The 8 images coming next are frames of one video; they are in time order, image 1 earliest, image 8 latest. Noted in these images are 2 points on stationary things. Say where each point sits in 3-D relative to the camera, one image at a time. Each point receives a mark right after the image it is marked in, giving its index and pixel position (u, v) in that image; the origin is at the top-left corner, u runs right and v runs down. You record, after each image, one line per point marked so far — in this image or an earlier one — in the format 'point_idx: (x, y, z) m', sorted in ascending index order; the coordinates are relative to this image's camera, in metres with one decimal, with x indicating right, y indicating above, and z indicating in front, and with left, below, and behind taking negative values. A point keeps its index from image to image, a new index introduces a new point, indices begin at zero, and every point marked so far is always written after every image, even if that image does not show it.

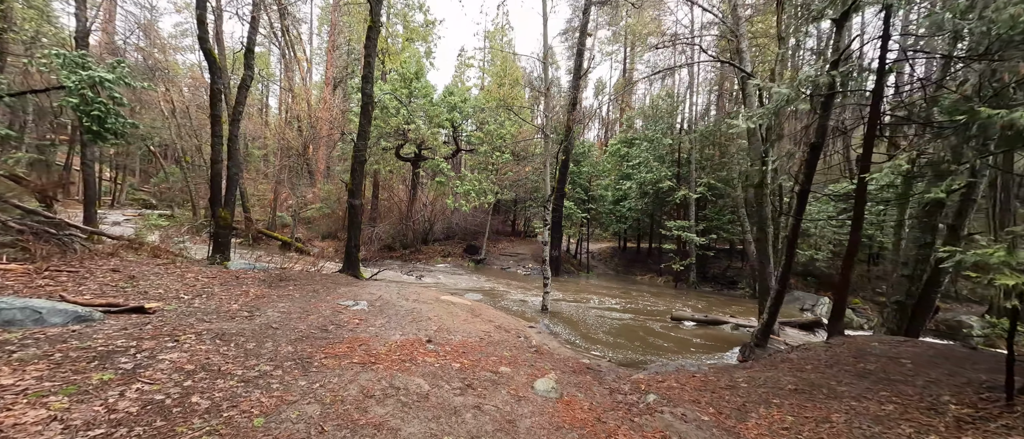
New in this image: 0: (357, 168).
0: (-4.1, +1.4, +9.7) m
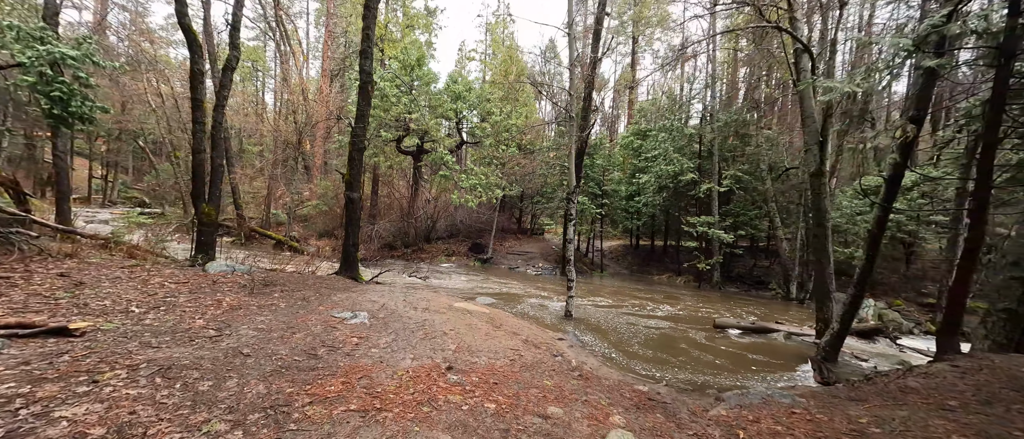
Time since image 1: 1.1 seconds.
0: (-3.7, +1.5, +8.6) m
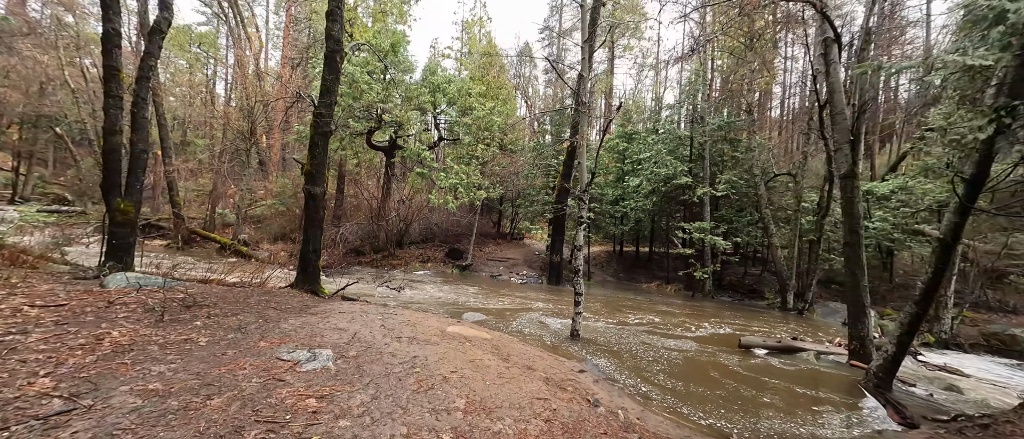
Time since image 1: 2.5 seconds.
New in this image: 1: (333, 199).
0: (-3.7, +1.5, +7.0) m
1: (-8.7, +1.0, +17.8) m
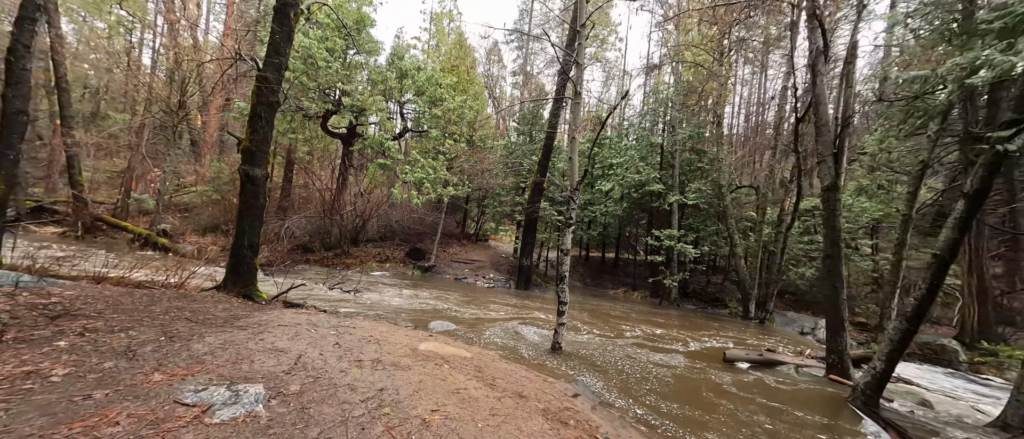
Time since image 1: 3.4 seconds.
0: (-4.0, +1.7, +5.8) m
1: (-10.2, +1.3, +16.0) m
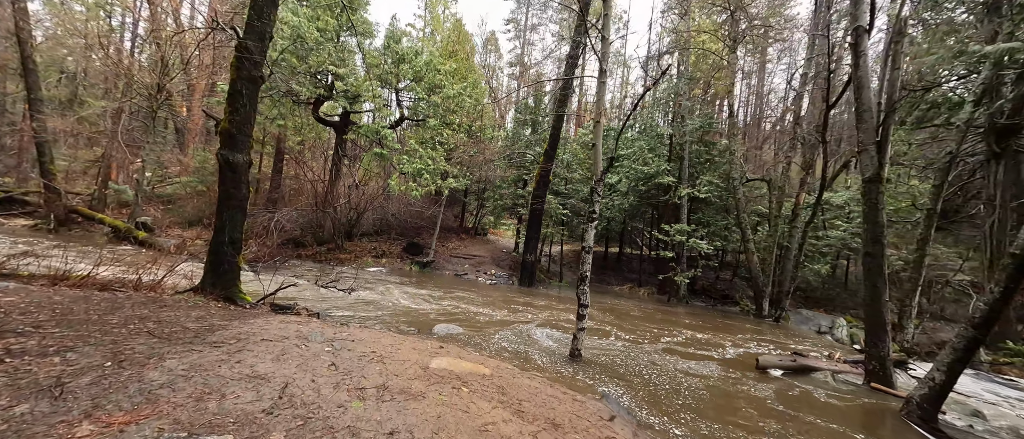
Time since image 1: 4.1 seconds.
0: (-3.8, +1.8, +5.1) m
1: (-10.1, +1.6, +15.1) m
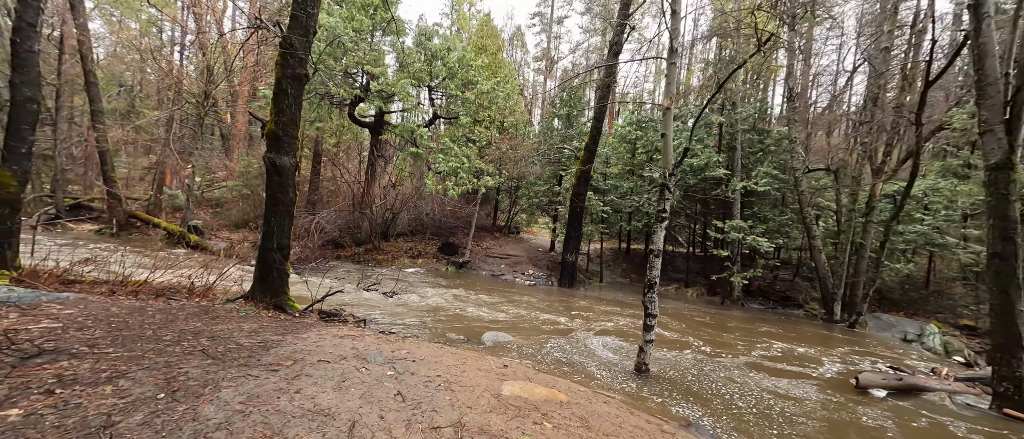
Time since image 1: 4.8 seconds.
0: (-3.0, +1.7, +4.9) m
1: (-8.6, +1.6, +15.4) m
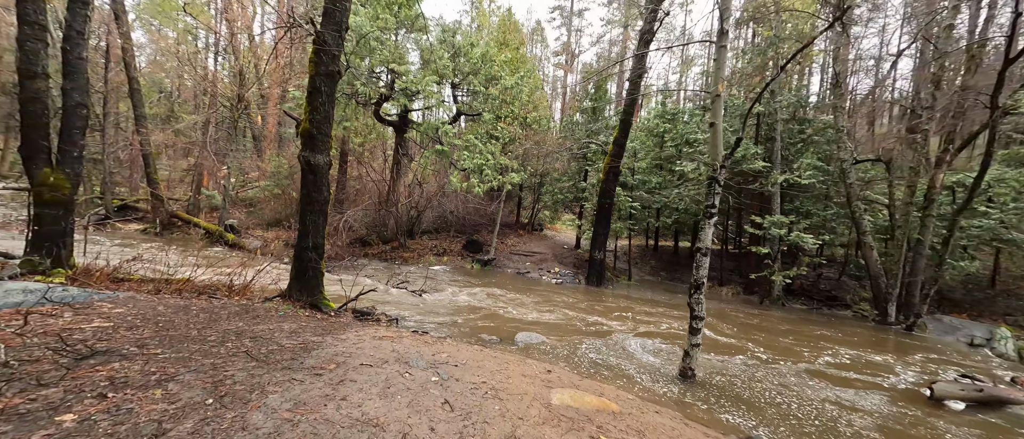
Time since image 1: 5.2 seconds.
0: (-2.5, +1.7, +4.8) m
1: (-7.5, +1.6, +15.7) m
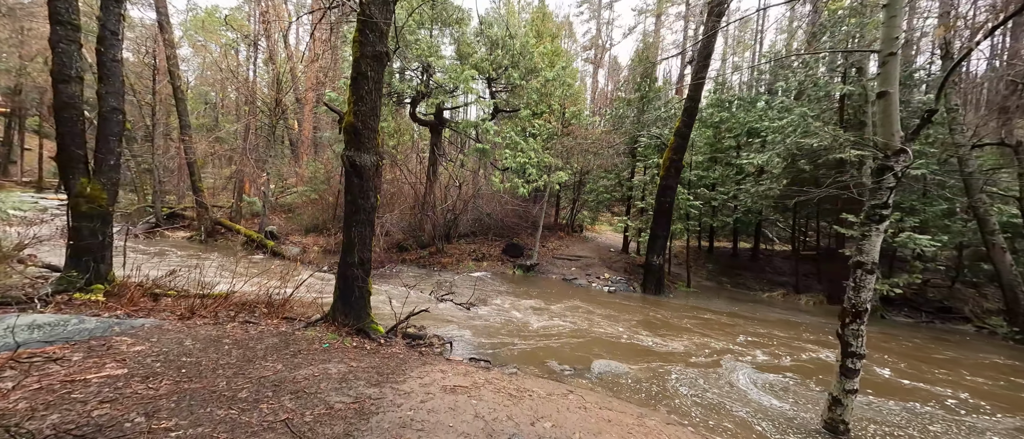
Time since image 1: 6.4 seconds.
0: (-1.6, +1.6, +4.0) m
1: (-5.8, +1.4, +15.2) m
